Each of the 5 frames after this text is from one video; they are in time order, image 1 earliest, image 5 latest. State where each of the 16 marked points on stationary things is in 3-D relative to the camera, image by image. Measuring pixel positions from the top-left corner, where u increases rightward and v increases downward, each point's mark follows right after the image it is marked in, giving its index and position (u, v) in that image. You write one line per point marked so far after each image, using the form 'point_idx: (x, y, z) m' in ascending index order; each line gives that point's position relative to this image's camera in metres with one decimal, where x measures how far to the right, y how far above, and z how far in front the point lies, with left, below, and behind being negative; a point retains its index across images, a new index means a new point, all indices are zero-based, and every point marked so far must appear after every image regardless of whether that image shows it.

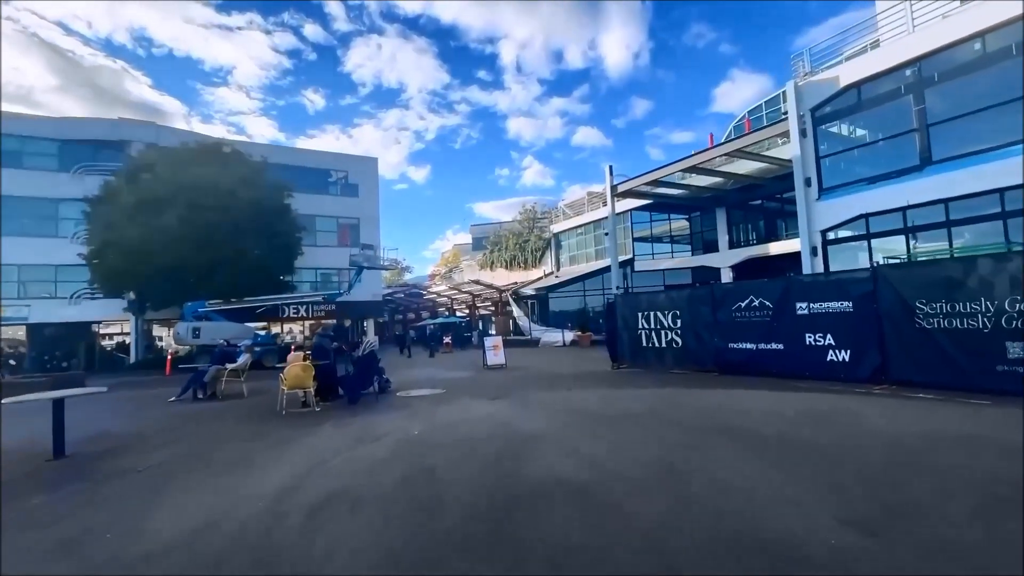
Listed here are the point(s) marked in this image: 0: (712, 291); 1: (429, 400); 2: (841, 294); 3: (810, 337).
0: (+4.9, -0.1, +11.7) m
1: (-1.6, -2.3, +9.7) m
2: (+6.4, -0.1, +9.4) m
3: (+6.1, -1.0, +9.8) m
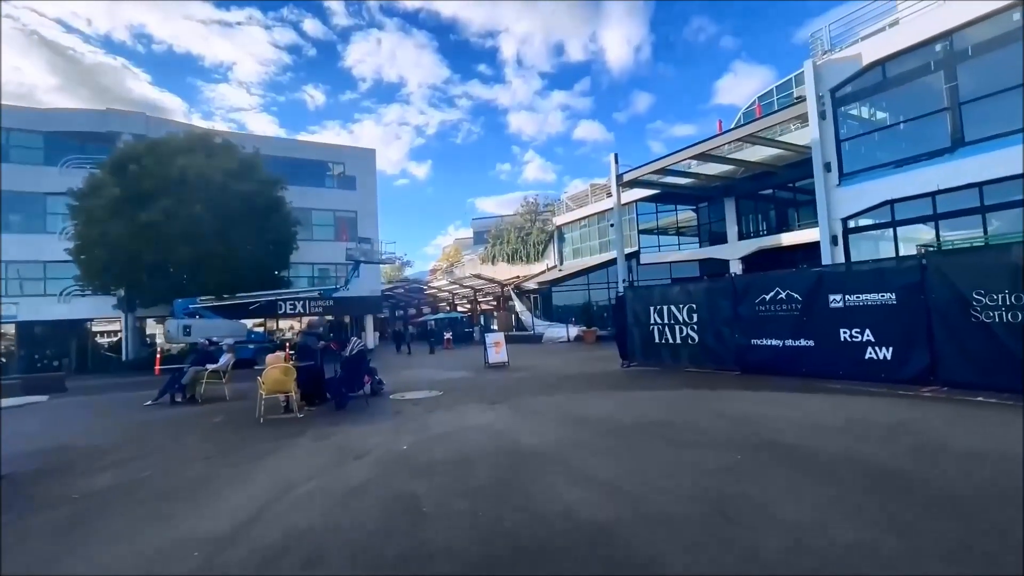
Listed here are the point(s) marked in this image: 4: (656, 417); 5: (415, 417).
0: (+4.9, +0.1, +10.7) m
1: (-1.6, -2.2, +8.8) m
2: (+6.4, +0.1, +8.4) m
3: (+6.1, -0.8, +8.9) m
4: (+2.2, -2.0, +7.3) m
5: (-1.6, -2.1, +7.8) m
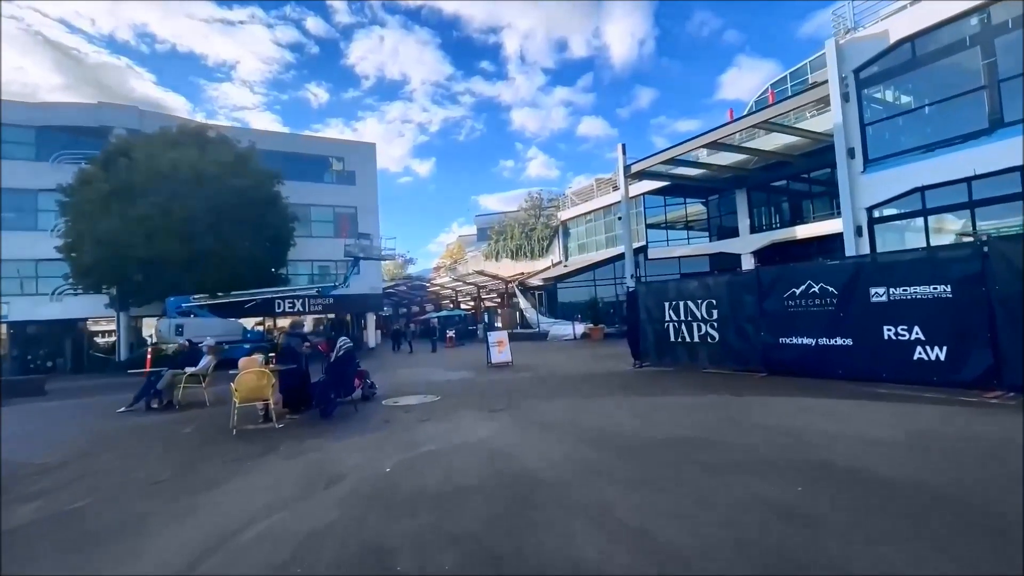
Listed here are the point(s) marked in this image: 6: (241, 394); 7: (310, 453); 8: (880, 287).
0: (+5.0, +0.2, +9.8) m
1: (-1.5, -2.1, +7.9) m
2: (+6.5, +0.2, +7.4) m
3: (+6.2, -0.7, +7.9) m
4: (+2.3, -1.9, +6.4) m
5: (-1.6, -2.0, +7.0) m
6: (-4.2, -1.6, +7.4) m
7: (-2.5, -2.1, +6.0) m
8: (+6.2, 0.0, +8.0) m
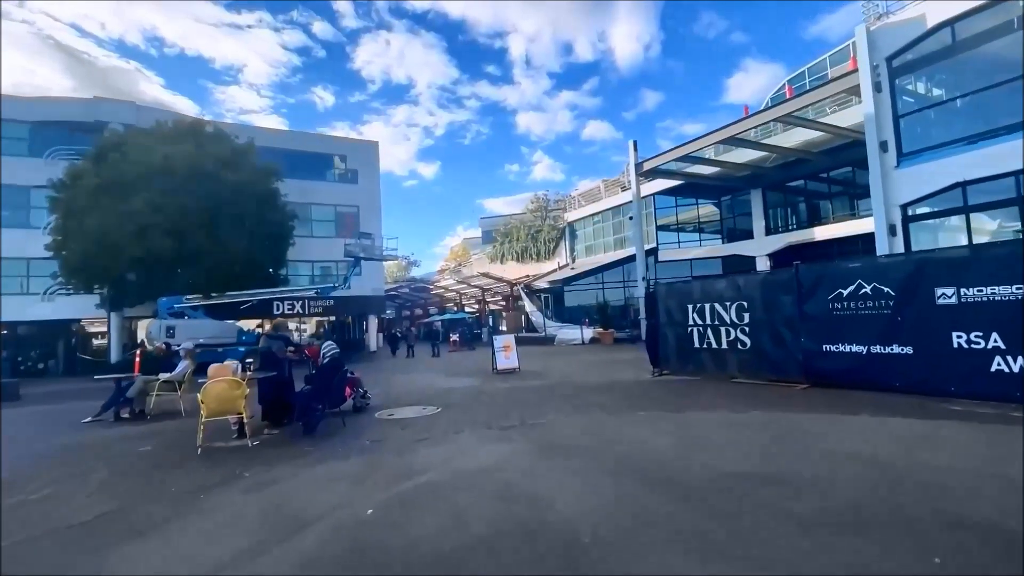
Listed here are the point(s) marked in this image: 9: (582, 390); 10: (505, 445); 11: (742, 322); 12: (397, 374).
0: (+5.2, +0.2, +8.7) m
1: (-1.4, -2.0, +6.9) m
2: (+6.6, +0.2, +6.4) m
3: (+6.4, -0.7, +6.9) m
4: (+2.4, -1.9, +5.4) m
5: (-1.4, -2.0, +6.0) m
6: (-4.0, -1.6, +6.4) m
7: (-2.4, -2.0, +5.0) m
8: (+6.3, 0.0, +7.0) m
9: (+1.4, -2.1, +9.8) m
10: (-0.1, -1.9, +5.9) m
11: (+4.6, -0.7, +9.6) m
12: (-4.0, -3.0, +16.7) m
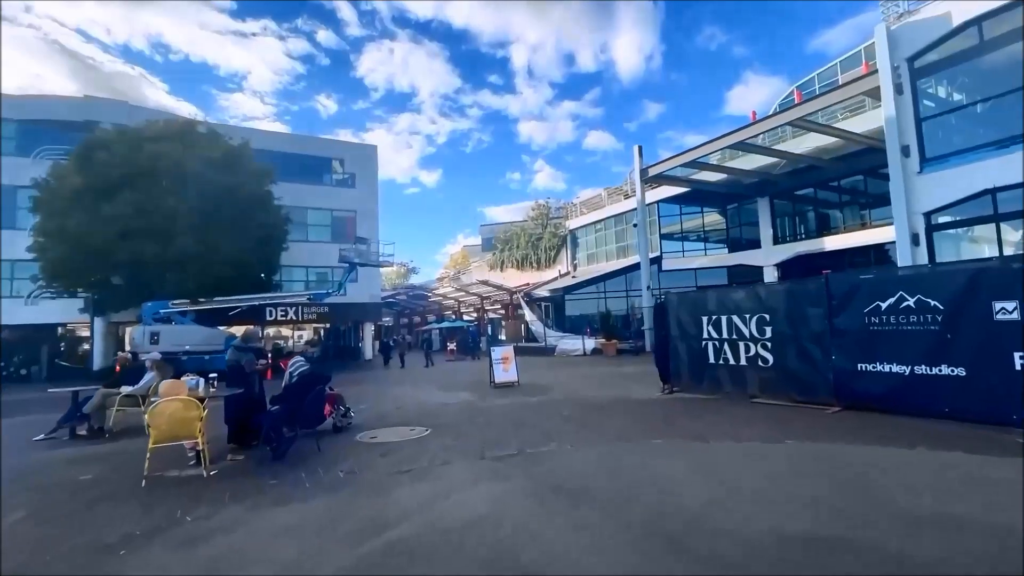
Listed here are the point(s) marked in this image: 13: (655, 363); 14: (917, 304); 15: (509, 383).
0: (+5.2, 0.0, +7.9) m
1: (-1.4, -2.1, +6.0) m
2: (+6.6, 0.0, +5.5) m
3: (+6.3, -0.9, +6.0) m
4: (+2.4, -2.0, +4.5) m
5: (-1.5, -2.1, +5.1) m
6: (-4.0, -1.6, +5.6) m
7: (-2.4, -2.1, +4.2) m
8: (+6.3, -0.2, +6.1) m
9: (+1.4, -2.3, +8.9) m
10: (-0.1, -2.0, +5.0) m
11: (+4.6, -0.9, +8.8) m
12: (-4.1, -3.2, +15.8) m
13: (+3.1, -1.6, +10.5) m
14: (+5.8, -0.2, +6.9) m
15: (-0.1, -2.8, +14.1) m
